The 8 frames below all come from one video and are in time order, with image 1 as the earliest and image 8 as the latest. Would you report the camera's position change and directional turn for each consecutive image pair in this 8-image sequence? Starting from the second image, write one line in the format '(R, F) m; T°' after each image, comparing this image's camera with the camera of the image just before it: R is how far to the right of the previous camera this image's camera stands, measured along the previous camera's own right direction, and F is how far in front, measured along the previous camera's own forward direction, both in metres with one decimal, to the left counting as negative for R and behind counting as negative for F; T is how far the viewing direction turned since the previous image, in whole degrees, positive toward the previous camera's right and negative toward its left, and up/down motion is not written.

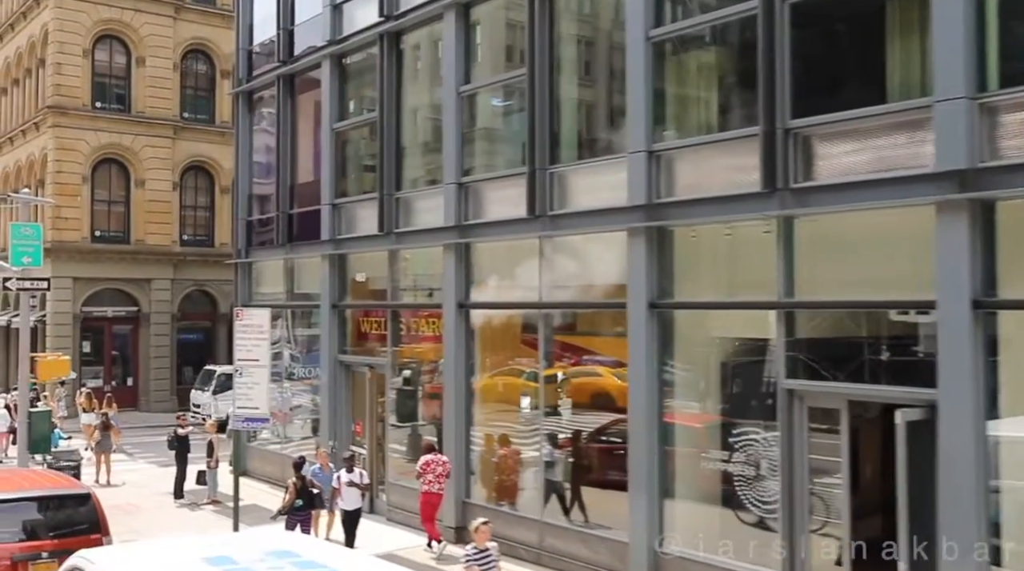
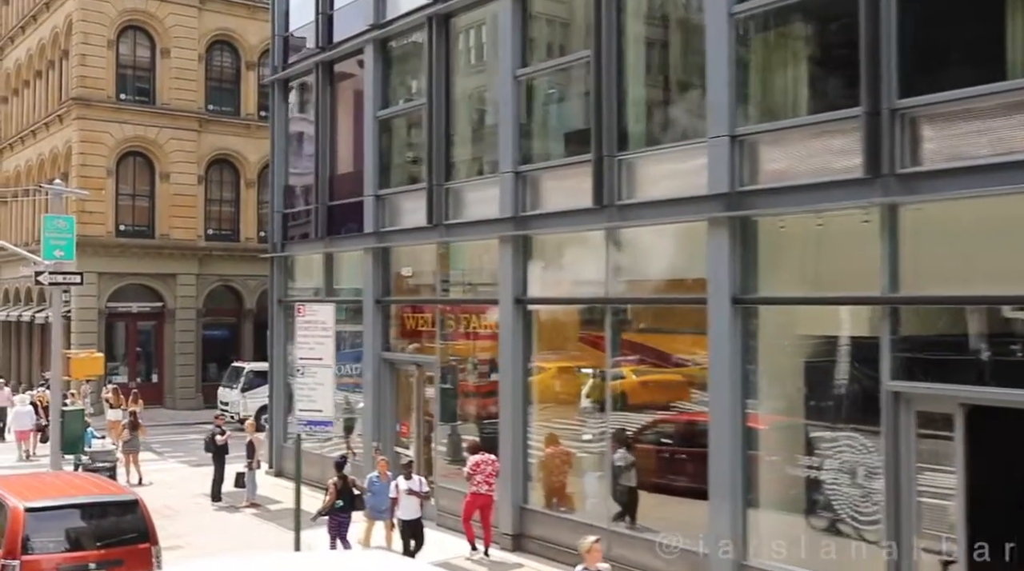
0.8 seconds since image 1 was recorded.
(-0.7, +0.8) m; -1°
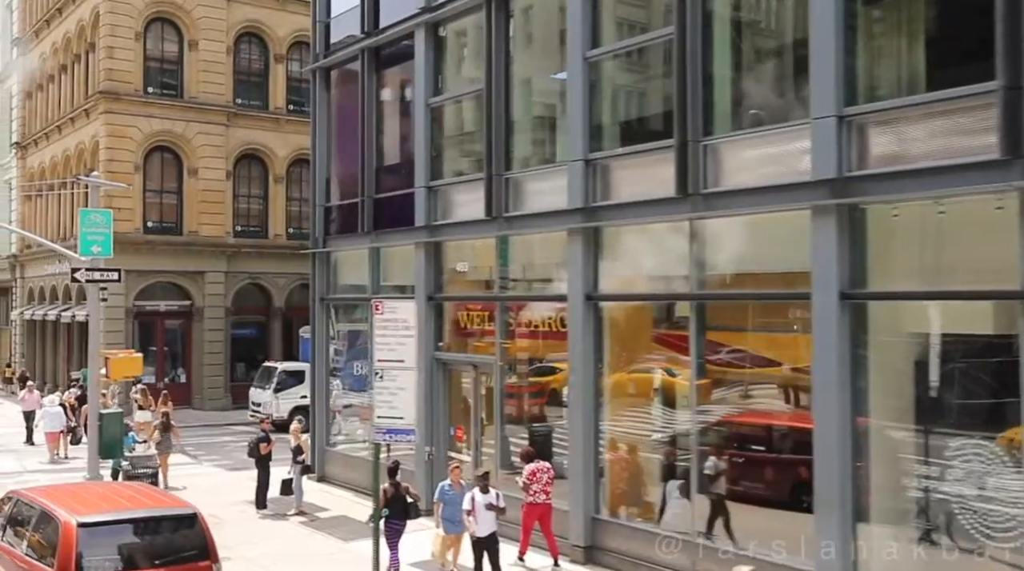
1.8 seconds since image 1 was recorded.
(-0.8, +0.9) m; -1°
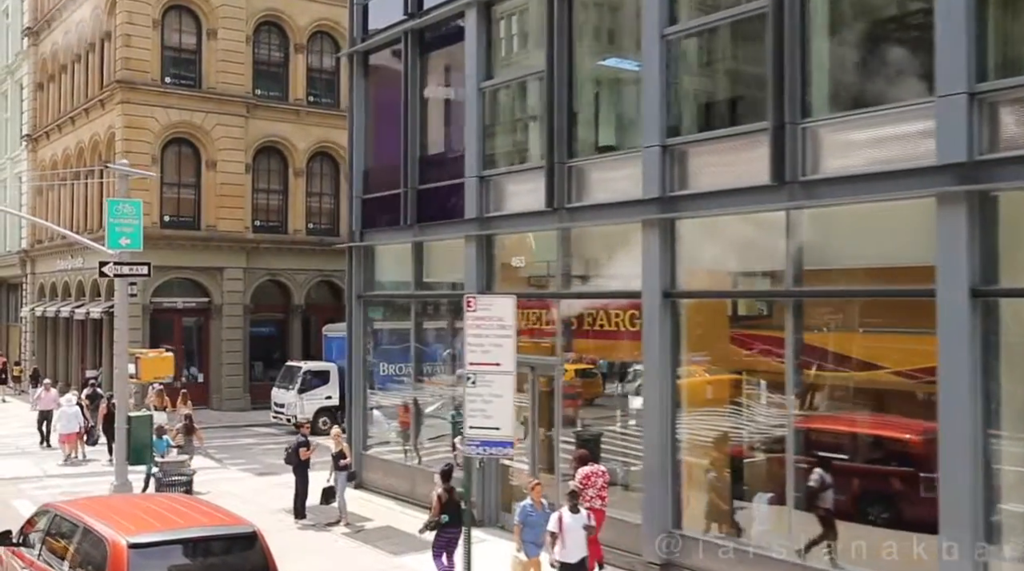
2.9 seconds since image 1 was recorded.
(-0.9, +1.1) m; 0°
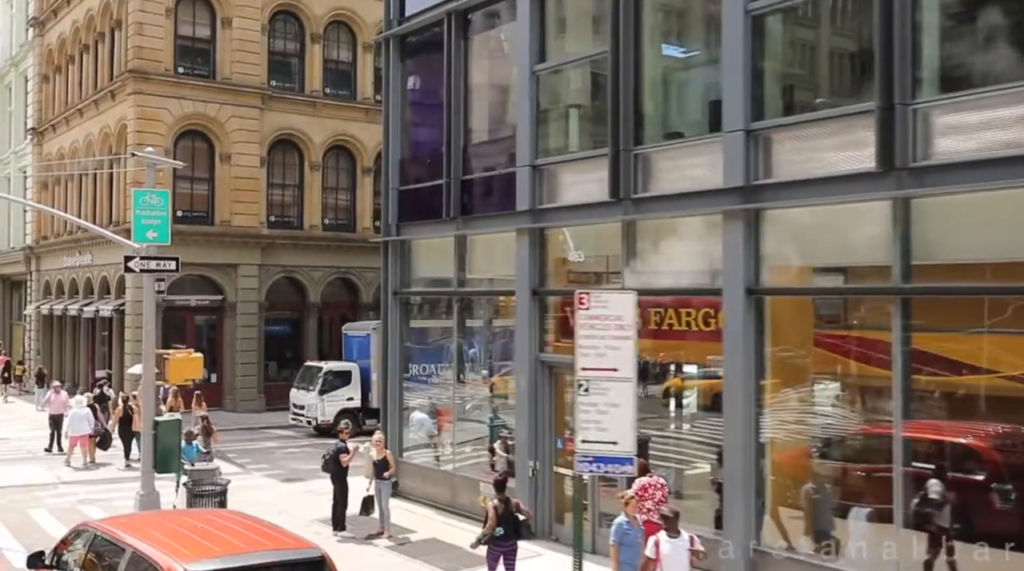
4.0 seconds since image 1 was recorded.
(-0.8, +1.0) m; 0°
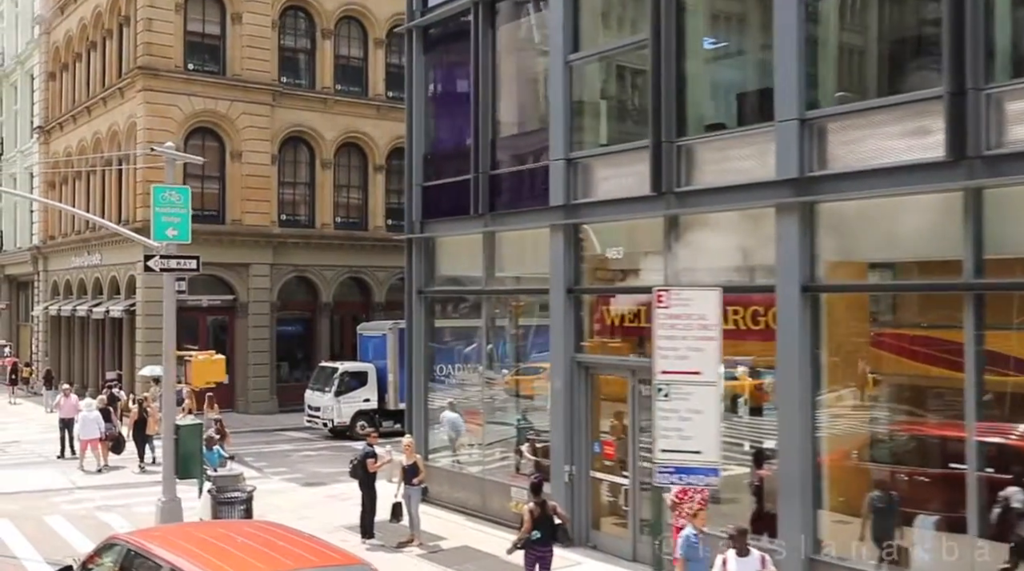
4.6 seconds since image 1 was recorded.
(-0.5, +0.5) m; 0°
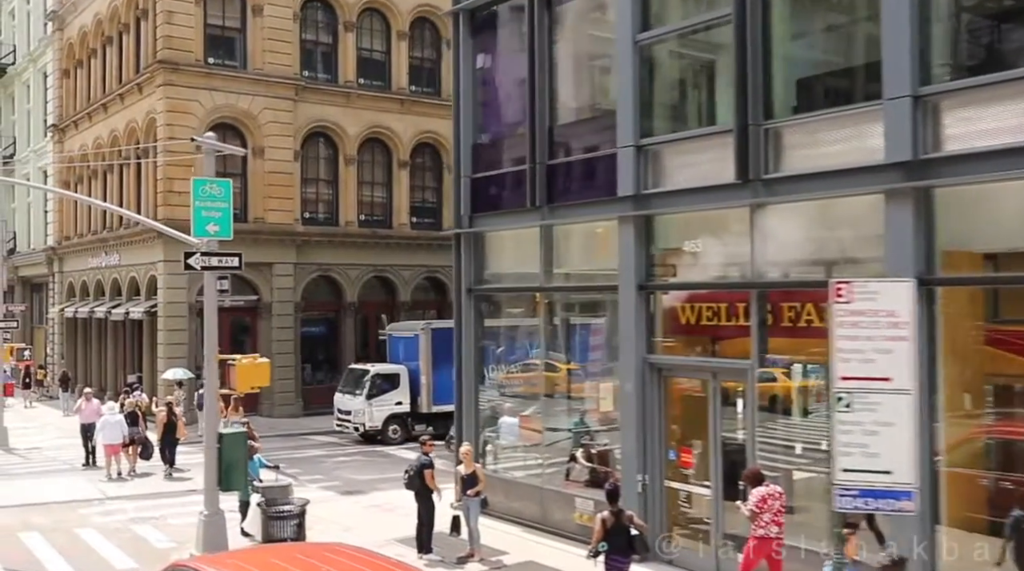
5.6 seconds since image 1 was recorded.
(-0.8, +1.0) m; 0°
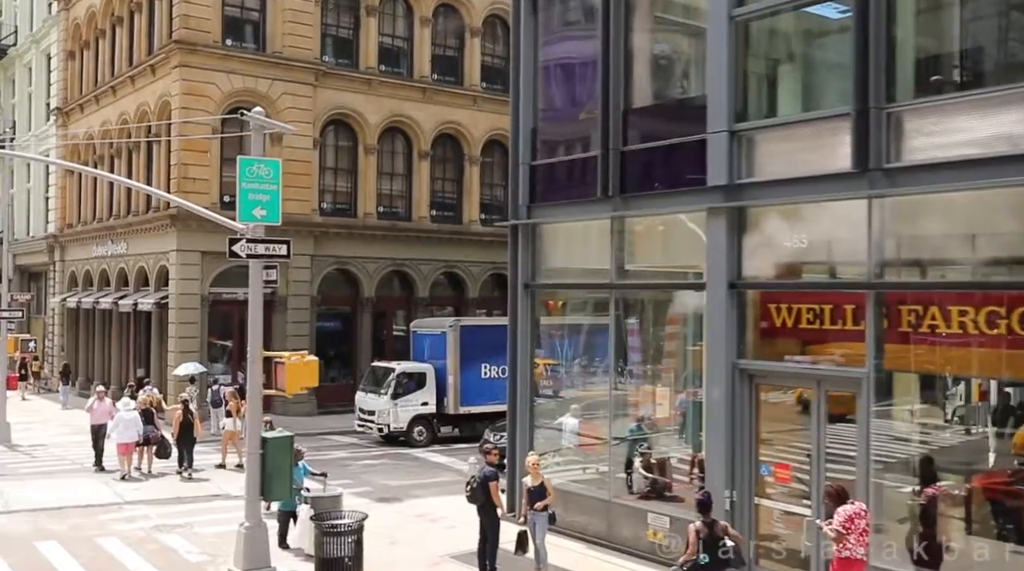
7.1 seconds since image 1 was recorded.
(-1.1, +1.2) m; +1°
